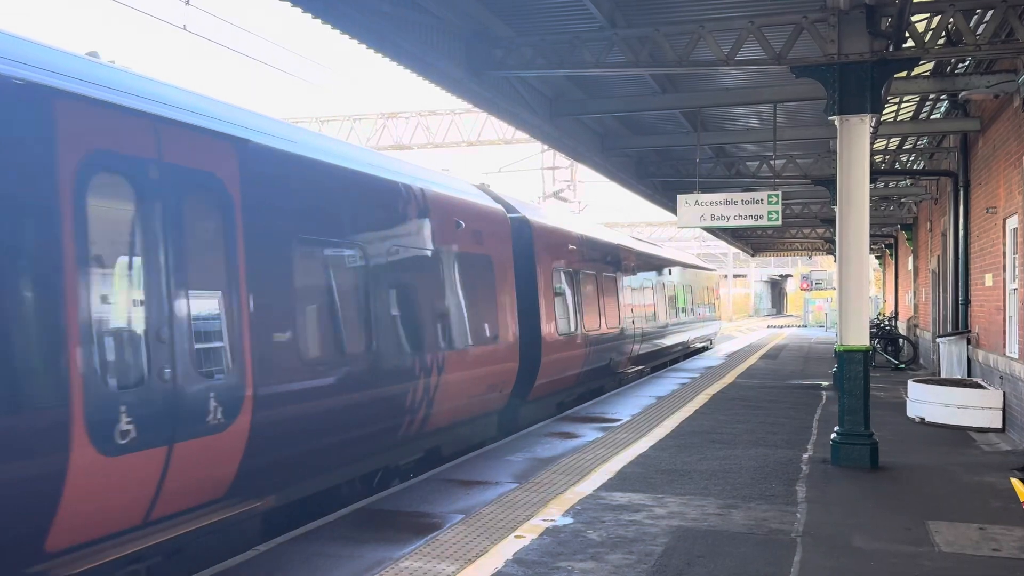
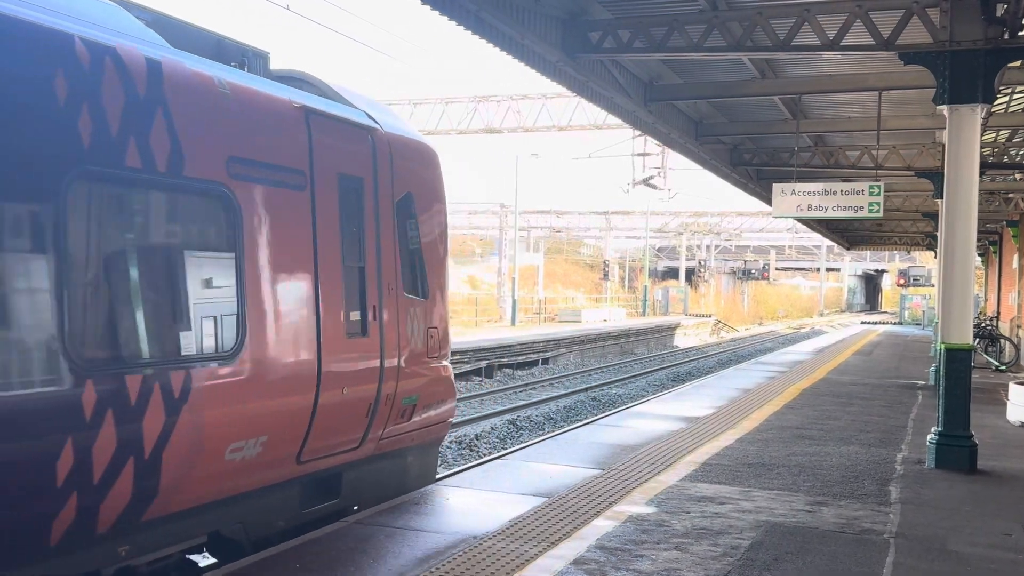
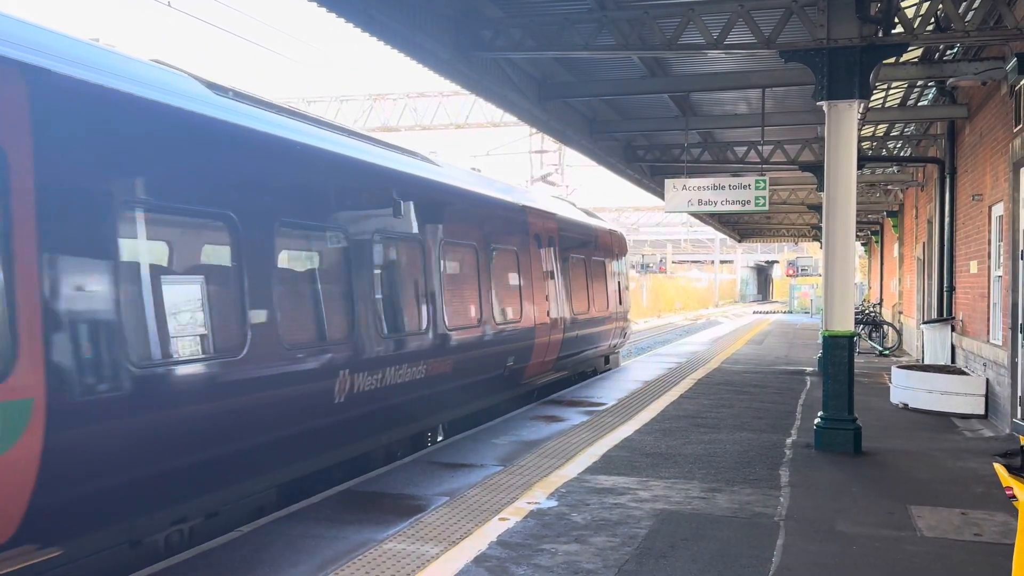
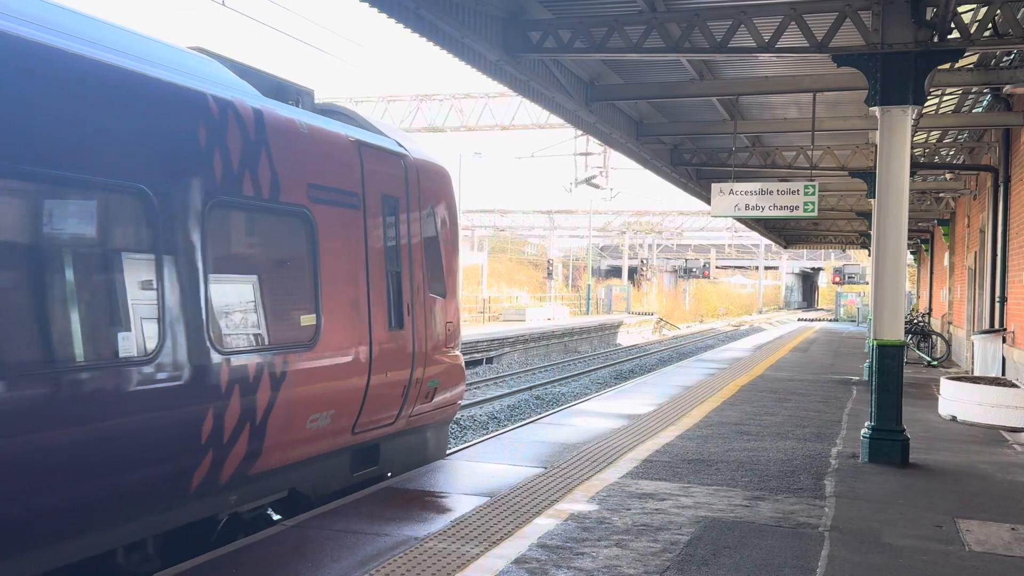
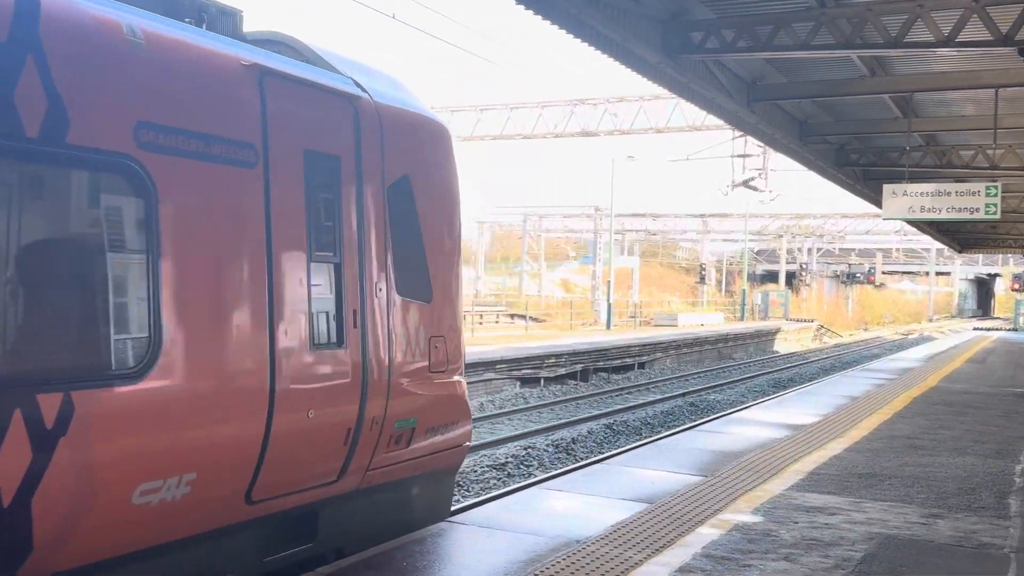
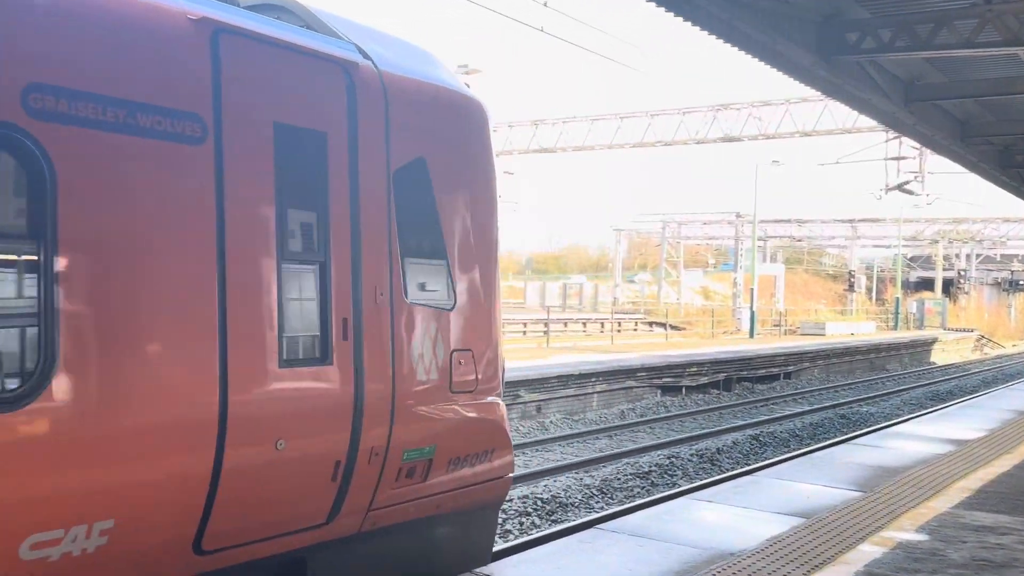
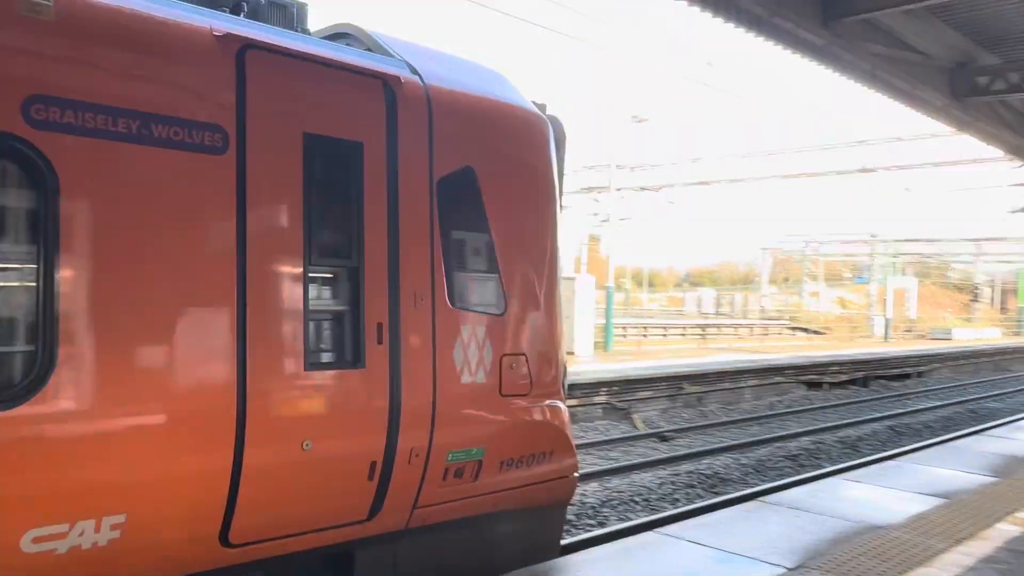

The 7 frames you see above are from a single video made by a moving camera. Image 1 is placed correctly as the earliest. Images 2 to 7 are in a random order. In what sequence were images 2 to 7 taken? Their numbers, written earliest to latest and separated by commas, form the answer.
3, 4, 2, 5, 6, 7
